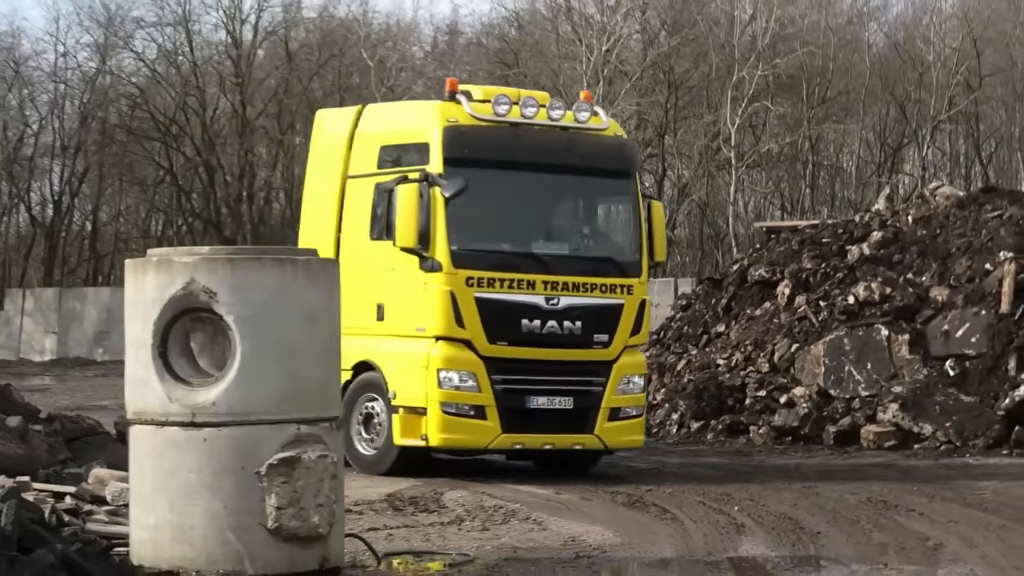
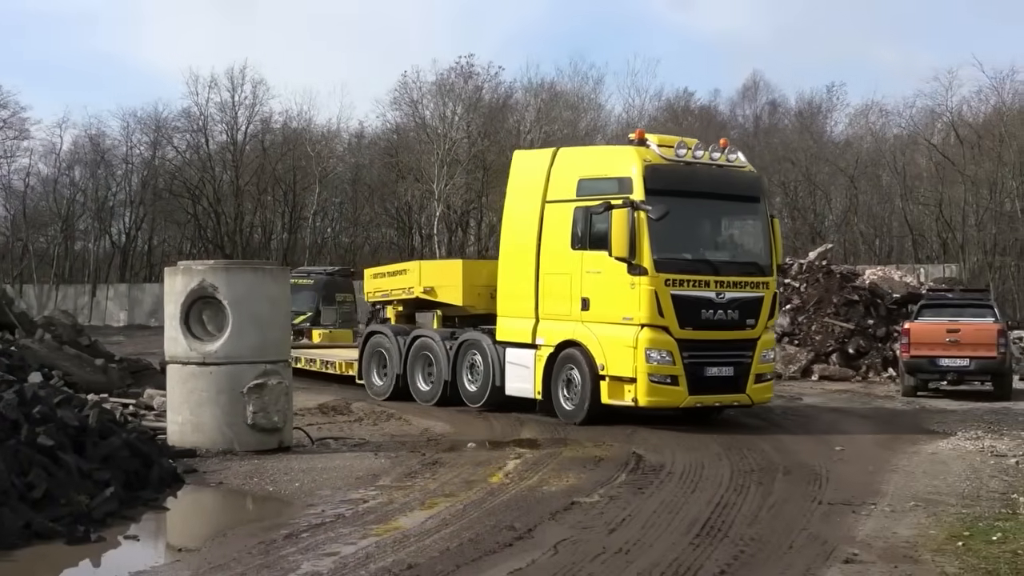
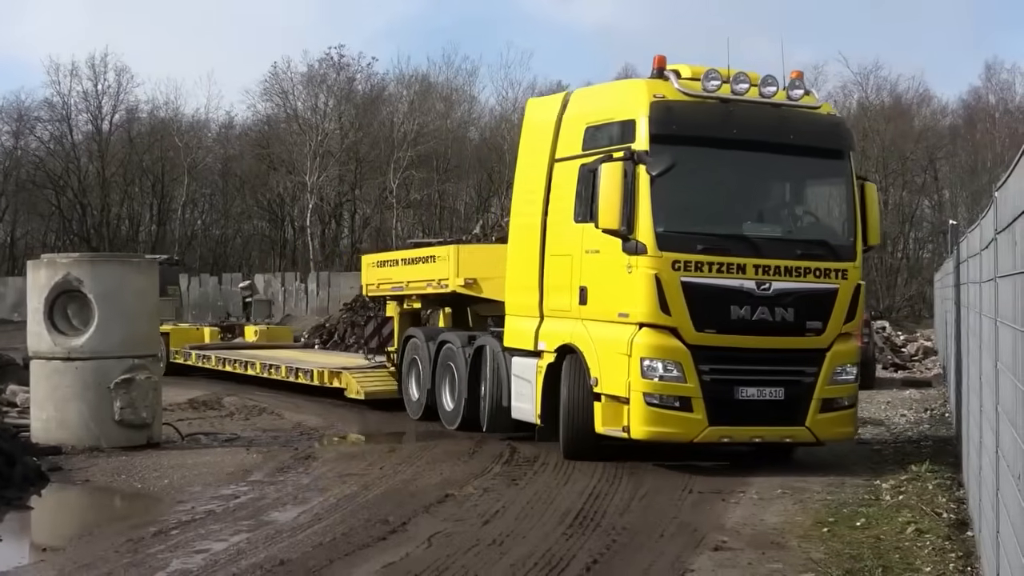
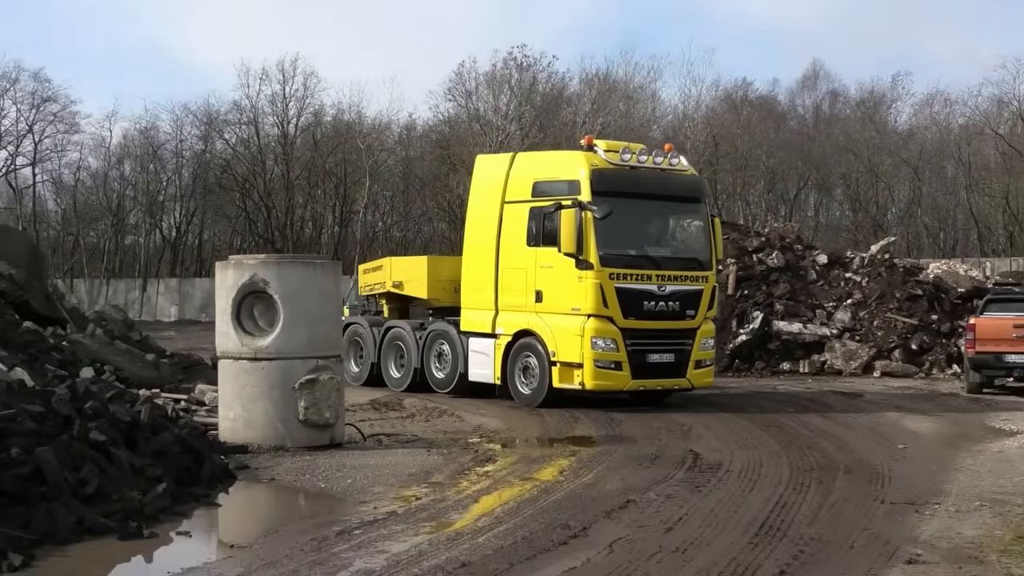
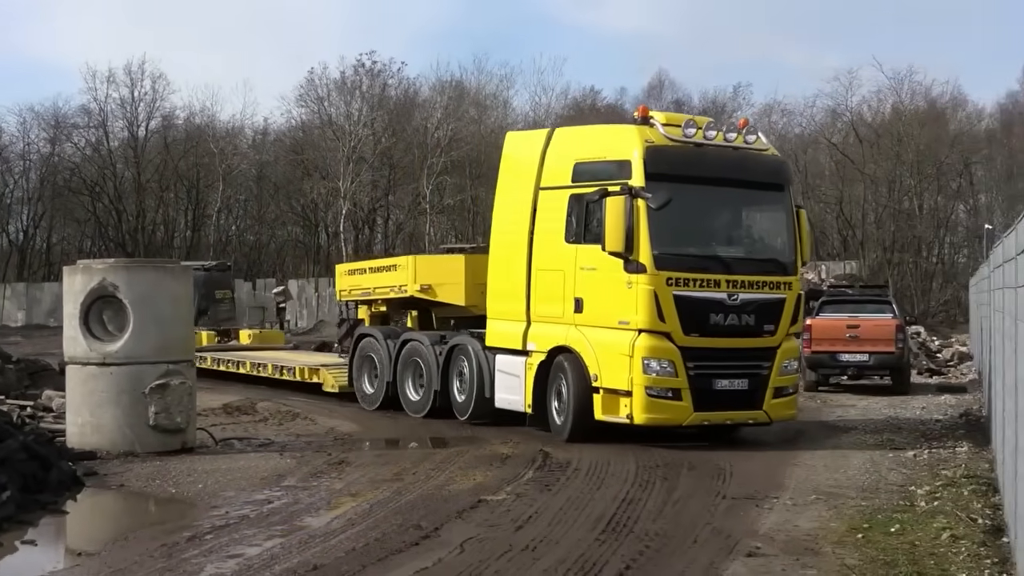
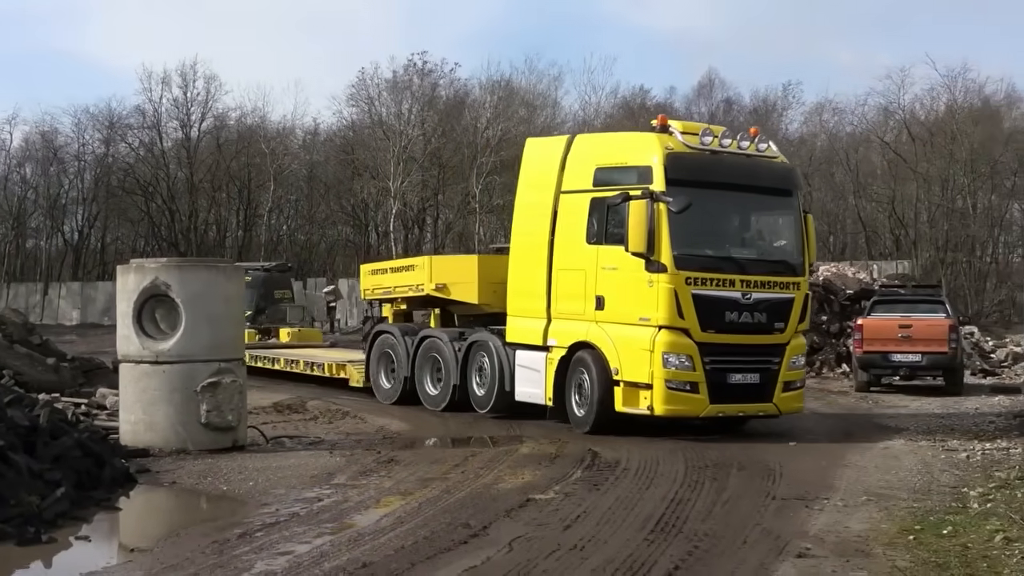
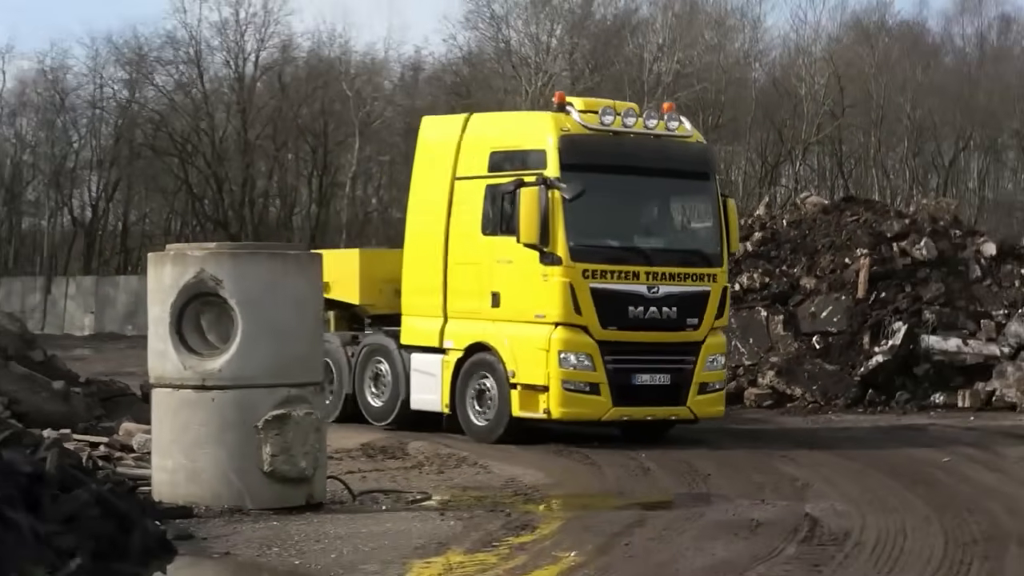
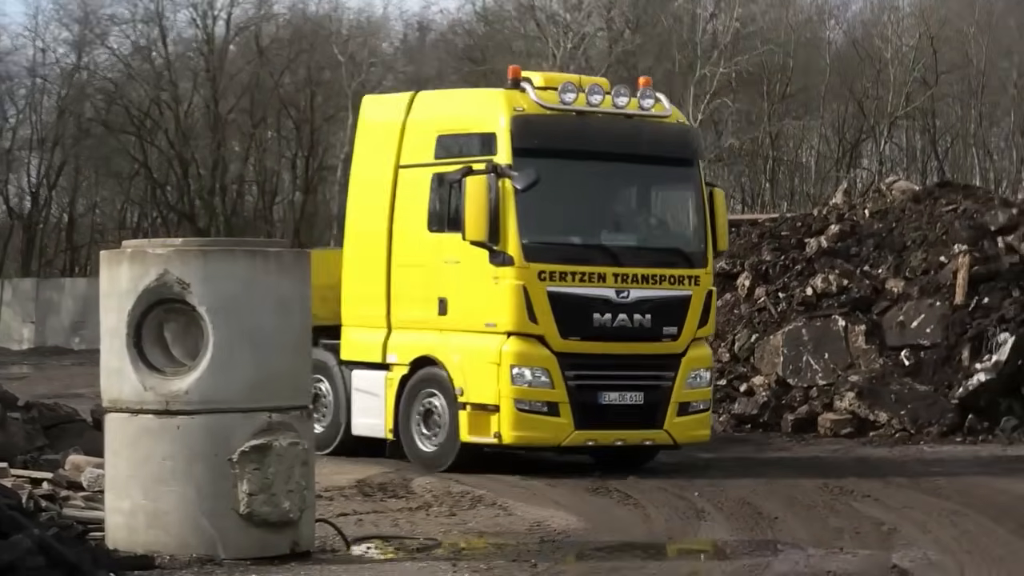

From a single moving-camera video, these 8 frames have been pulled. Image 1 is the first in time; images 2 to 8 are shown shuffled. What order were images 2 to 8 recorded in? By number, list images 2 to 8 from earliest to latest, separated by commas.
8, 7, 4, 2, 6, 5, 3
